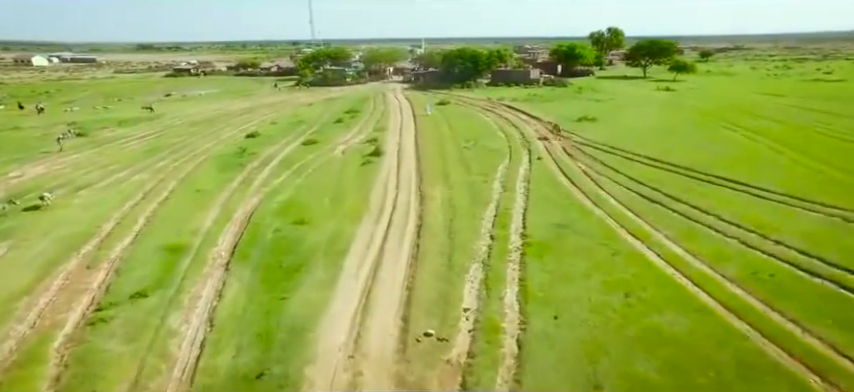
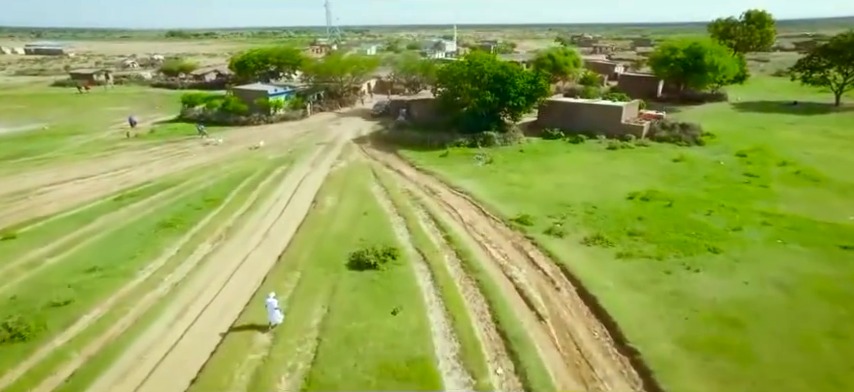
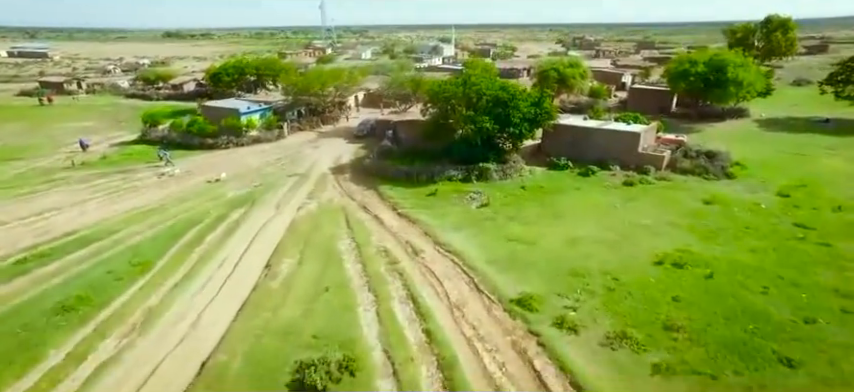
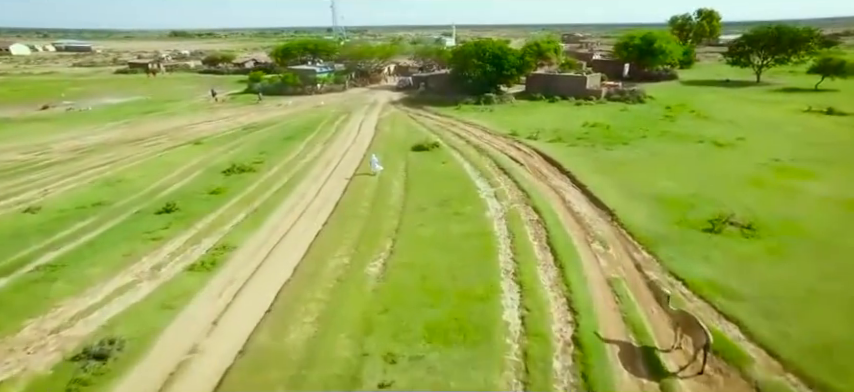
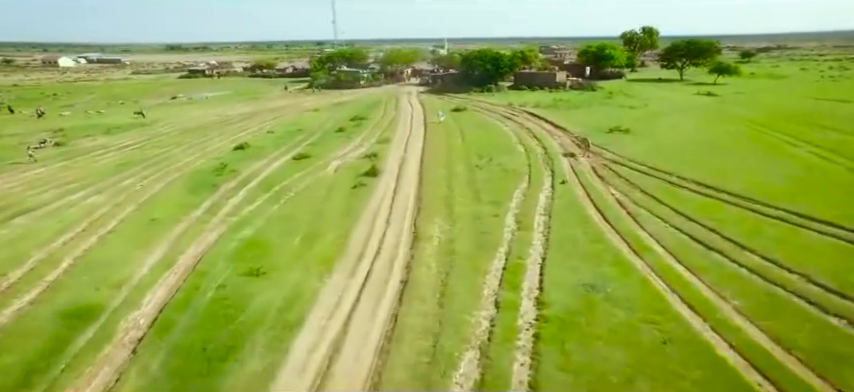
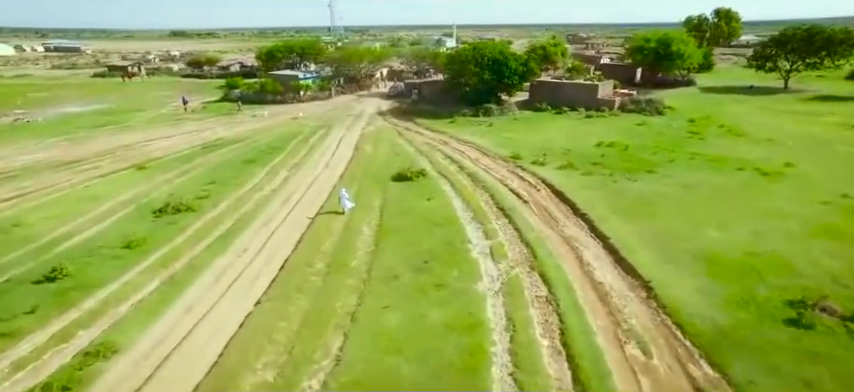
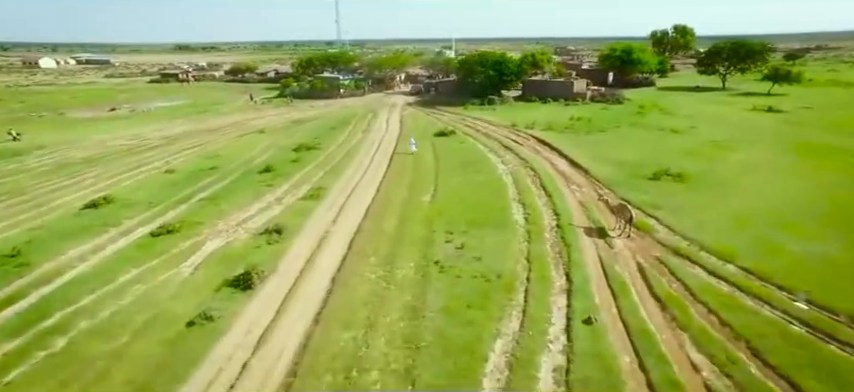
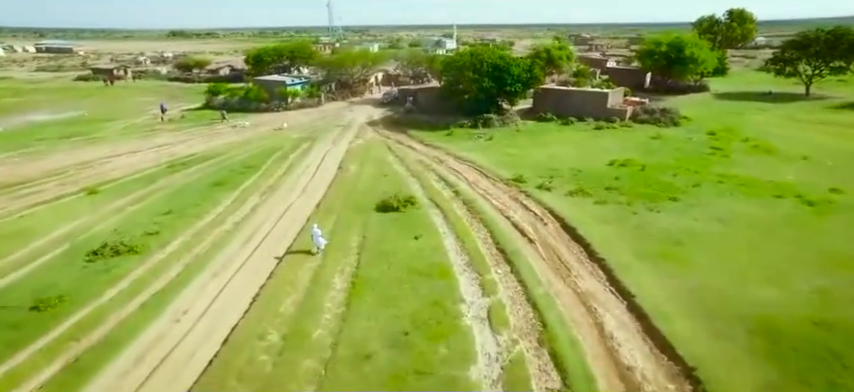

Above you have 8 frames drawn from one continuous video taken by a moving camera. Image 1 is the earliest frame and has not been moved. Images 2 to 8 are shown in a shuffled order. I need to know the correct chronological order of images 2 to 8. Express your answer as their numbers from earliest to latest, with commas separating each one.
5, 7, 4, 6, 8, 2, 3
